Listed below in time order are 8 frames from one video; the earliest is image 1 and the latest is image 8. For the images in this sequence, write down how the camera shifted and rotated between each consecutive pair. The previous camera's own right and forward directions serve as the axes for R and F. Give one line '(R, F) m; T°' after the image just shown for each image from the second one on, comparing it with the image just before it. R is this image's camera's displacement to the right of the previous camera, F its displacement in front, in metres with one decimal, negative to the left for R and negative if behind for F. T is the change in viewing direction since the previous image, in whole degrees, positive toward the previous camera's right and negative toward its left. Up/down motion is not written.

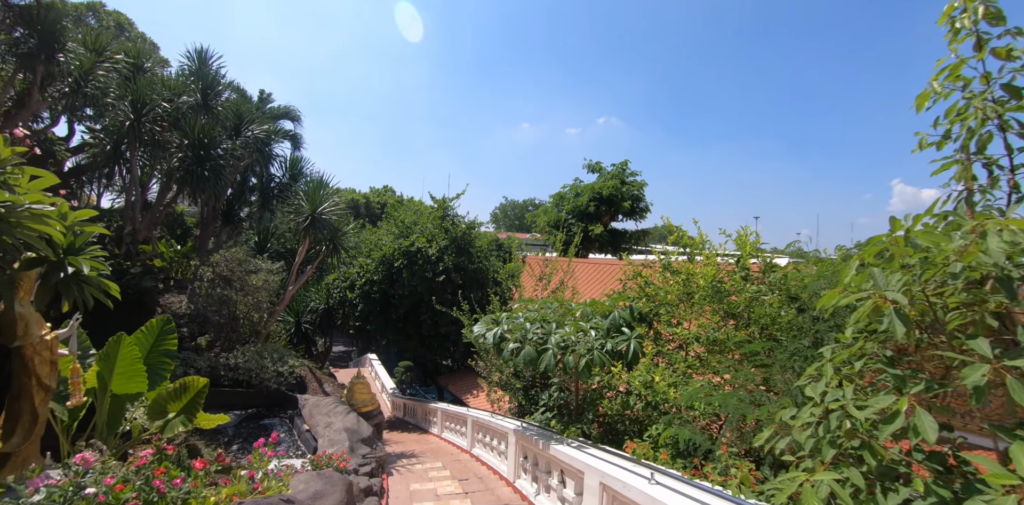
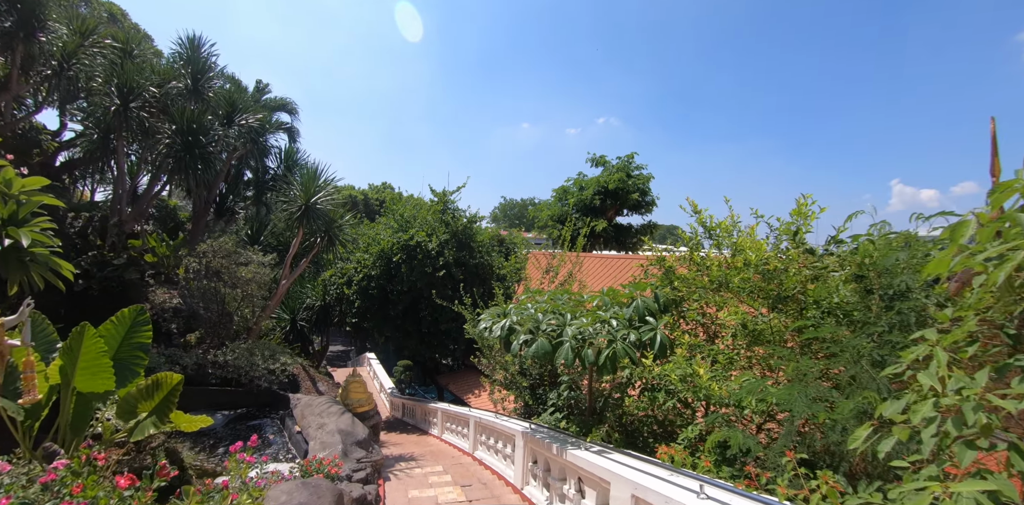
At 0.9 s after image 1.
(-0.1, +0.4) m; 0°
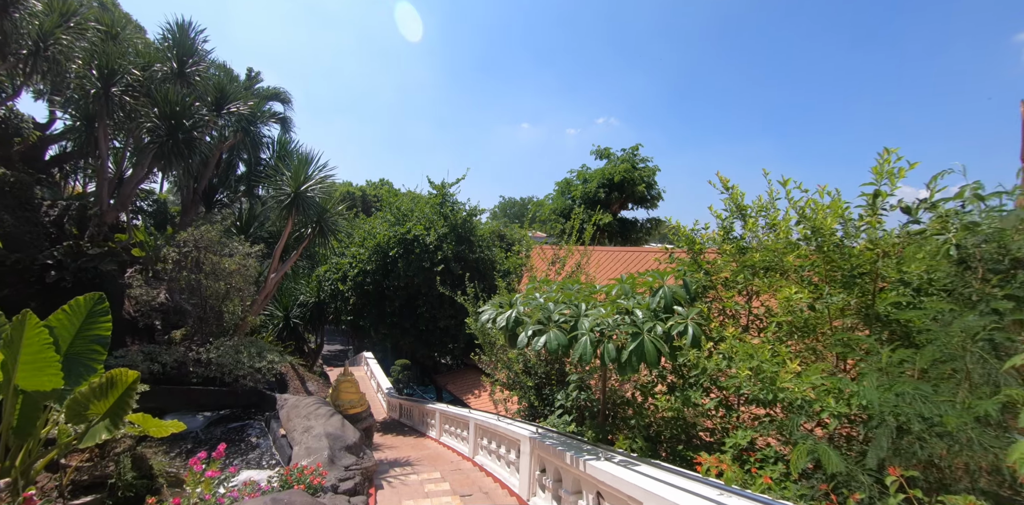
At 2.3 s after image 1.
(-0.1, +0.5) m; 0°
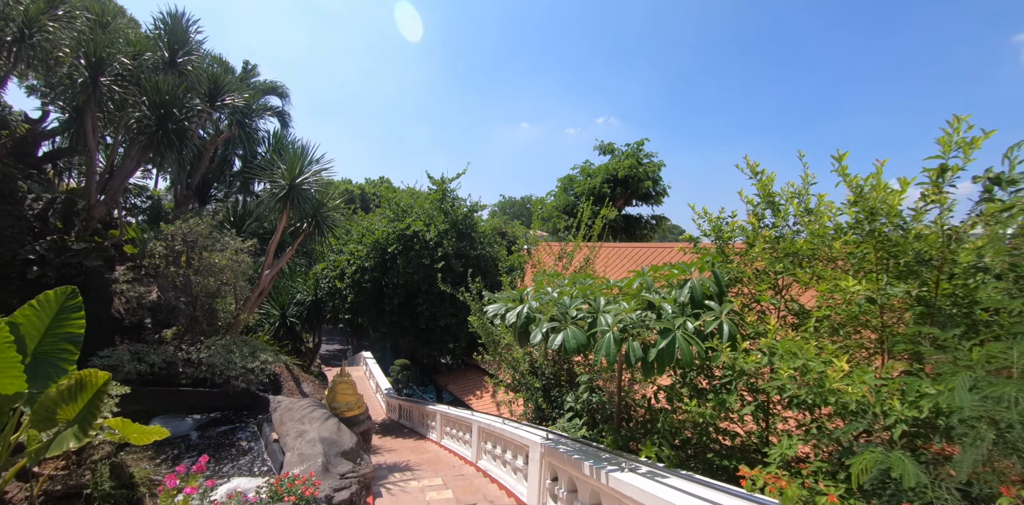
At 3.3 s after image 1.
(-0.1, +0.3) m; 0°
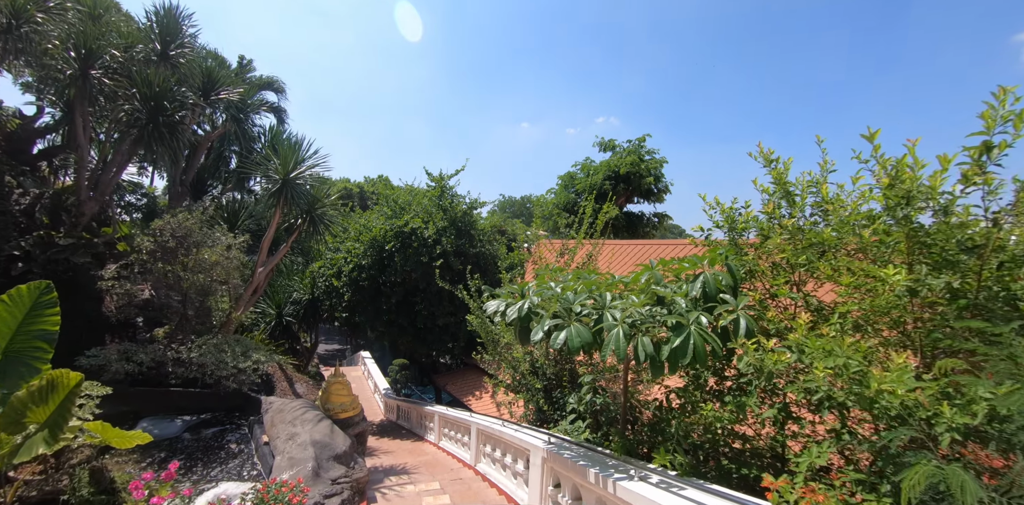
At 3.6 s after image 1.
(0.0, +0.2) m; 0°
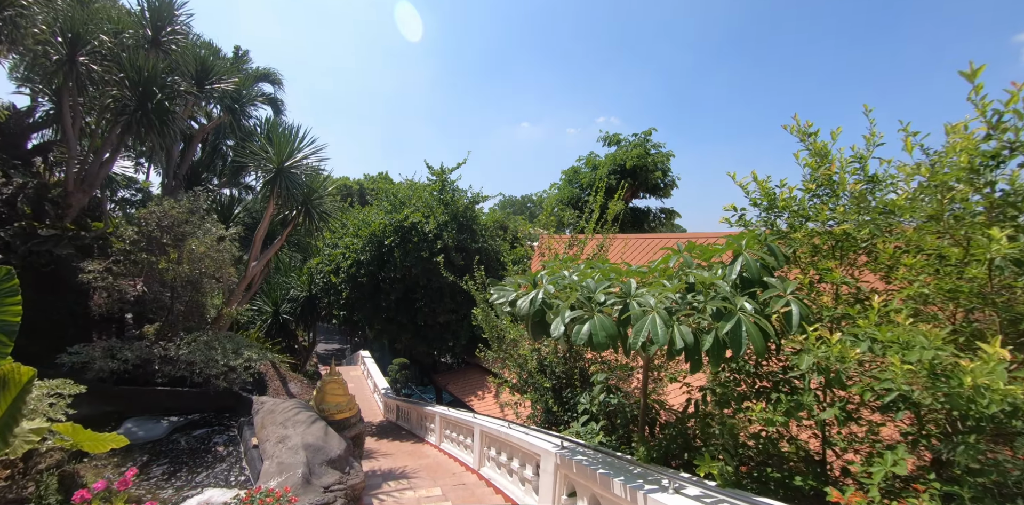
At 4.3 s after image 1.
(-0.1, +0.3) m; 0°
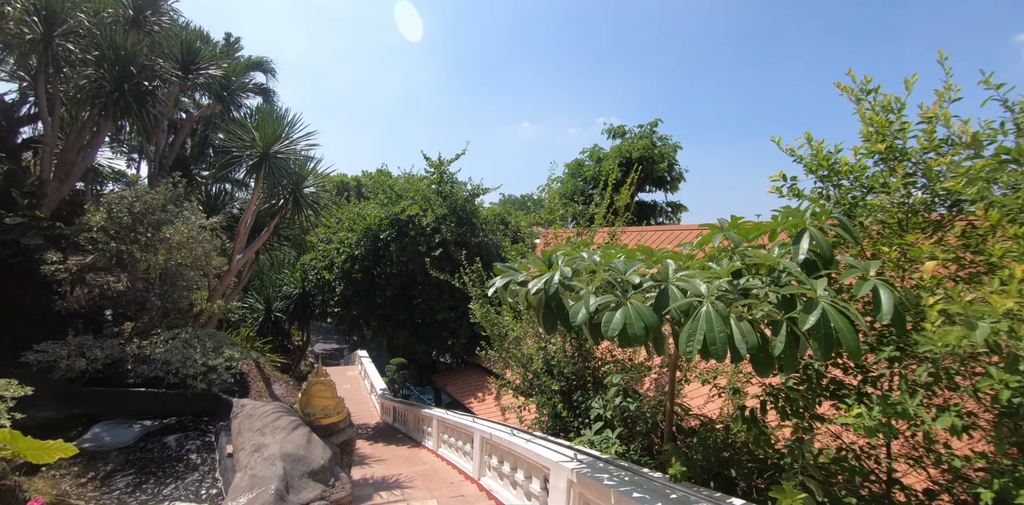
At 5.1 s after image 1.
(0.0, +0.5) m; 0°
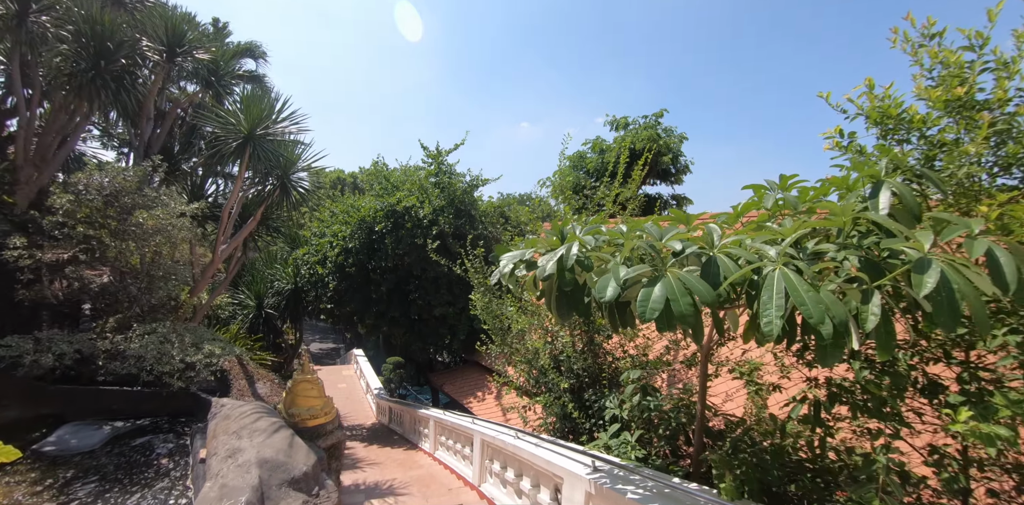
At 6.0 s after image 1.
(-0.1, +0.4) m; 0°
